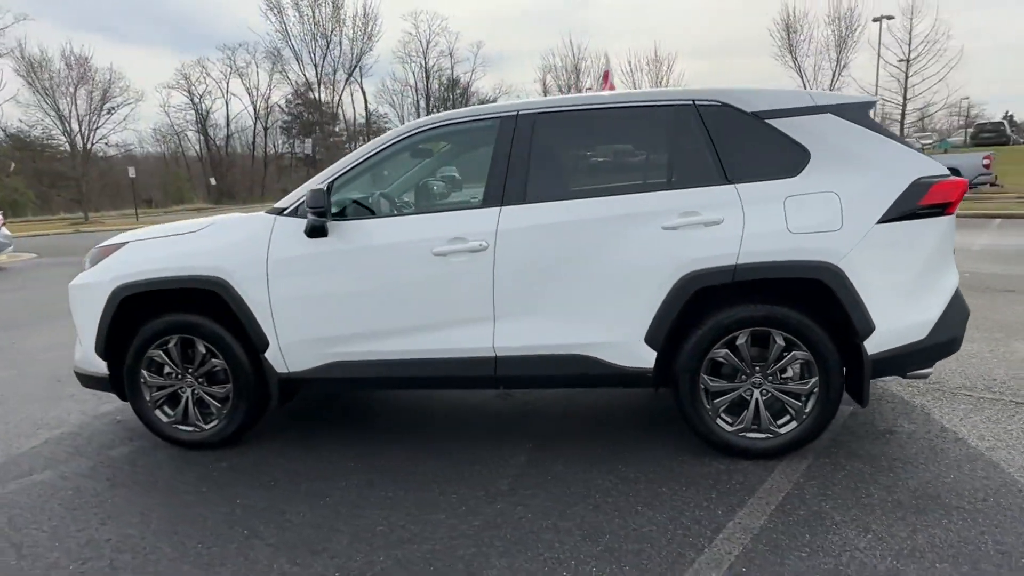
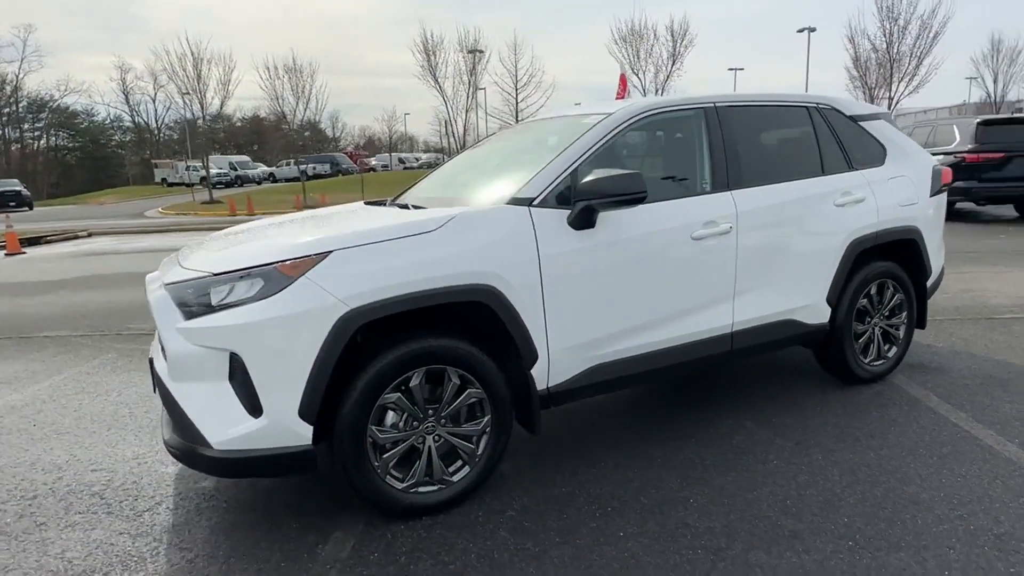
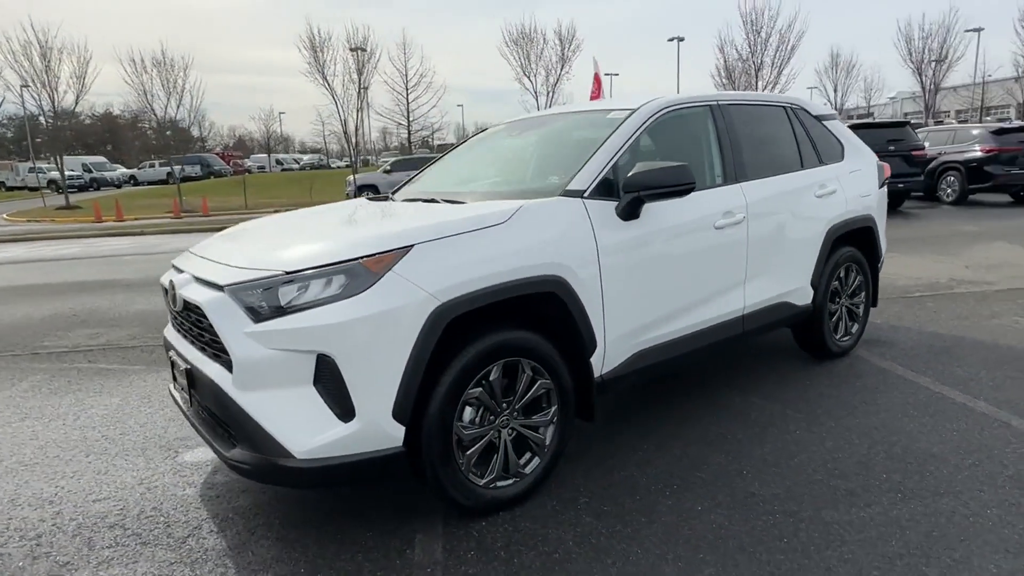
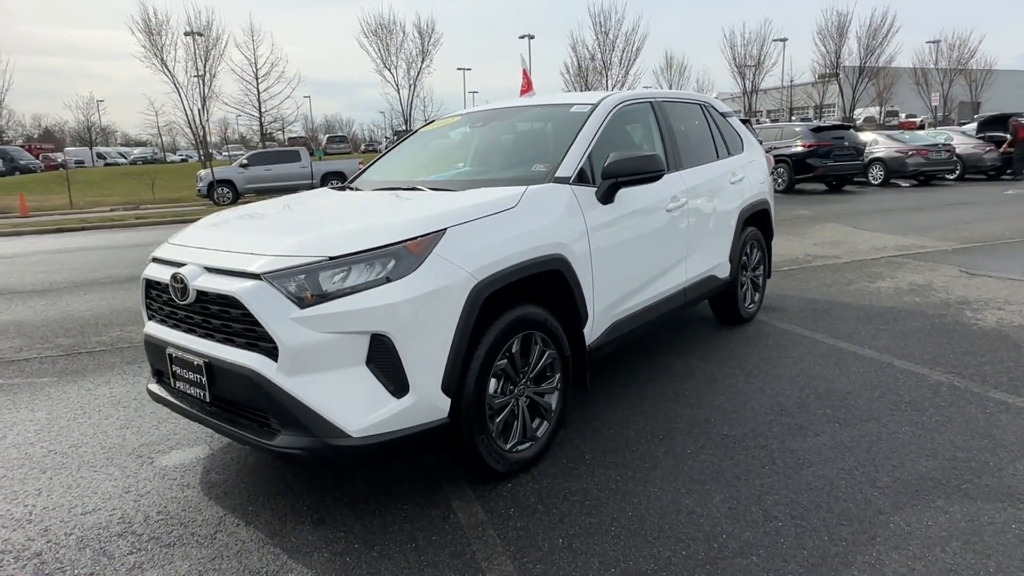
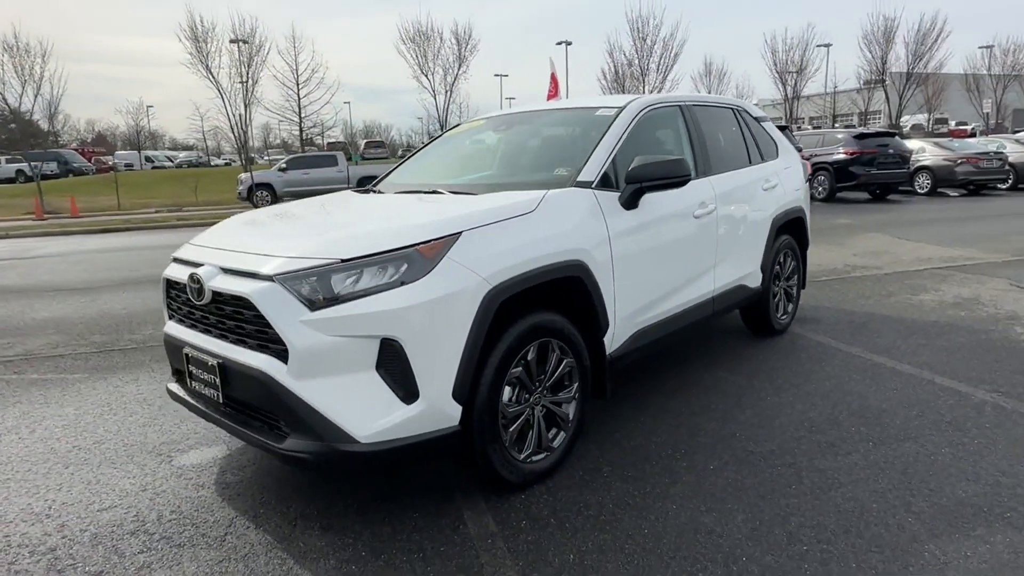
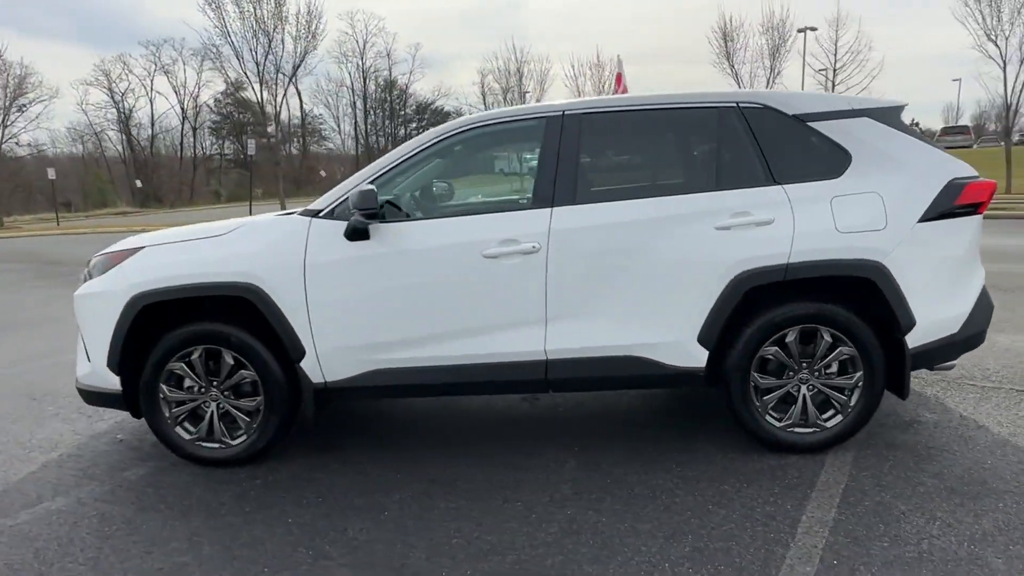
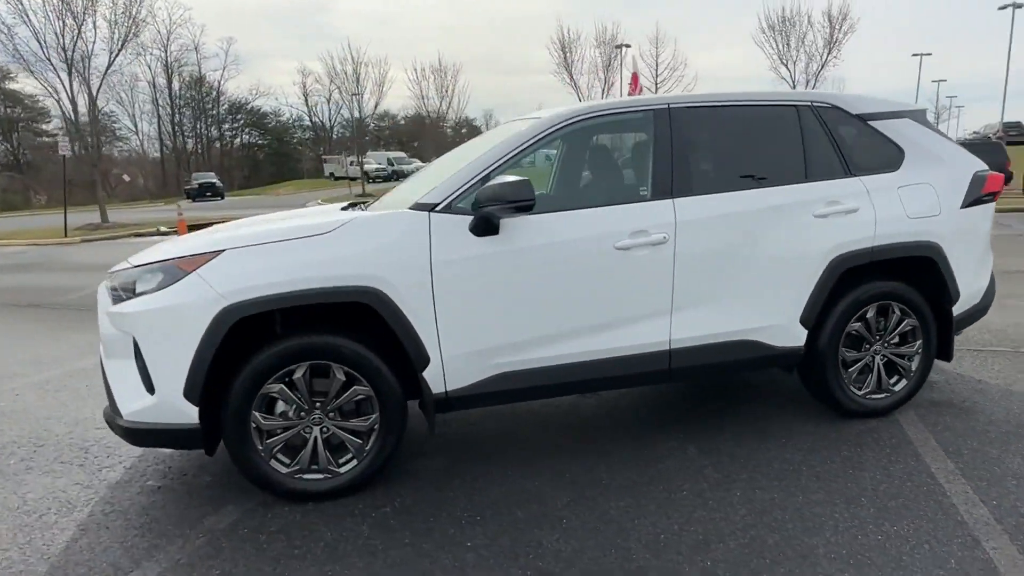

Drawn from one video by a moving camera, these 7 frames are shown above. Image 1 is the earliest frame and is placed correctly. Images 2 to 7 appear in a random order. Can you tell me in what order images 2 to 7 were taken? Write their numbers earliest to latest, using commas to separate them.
6, 7, 2, 3, 5, 4
